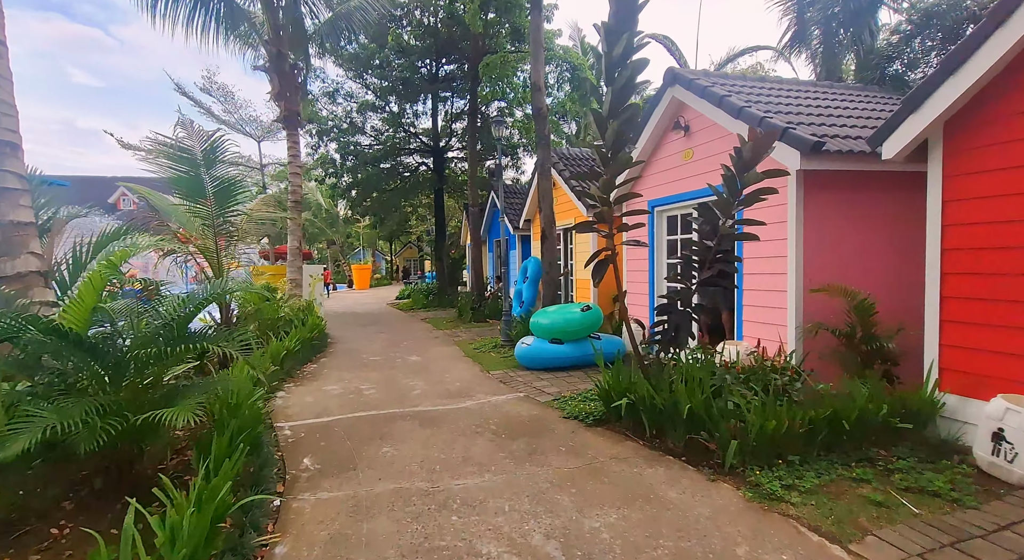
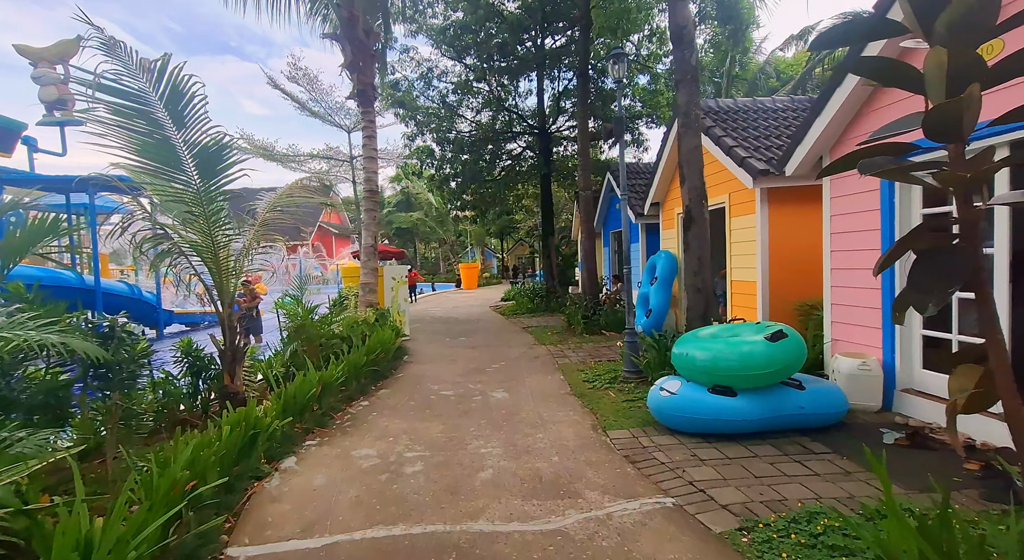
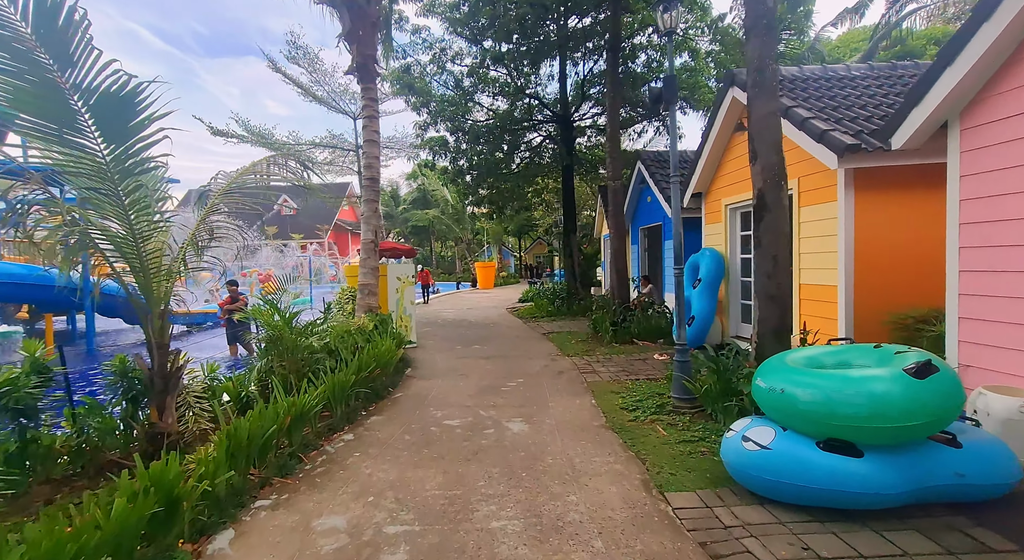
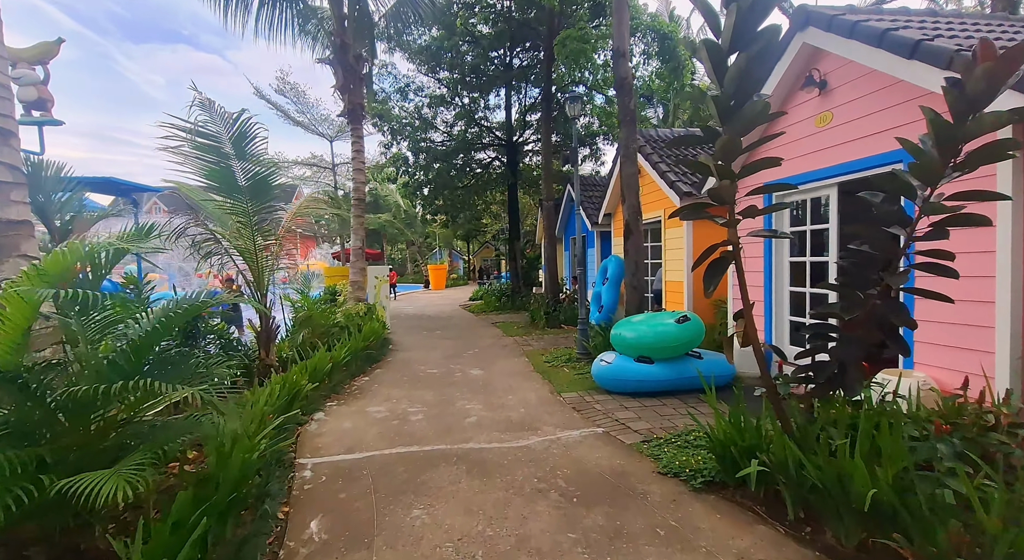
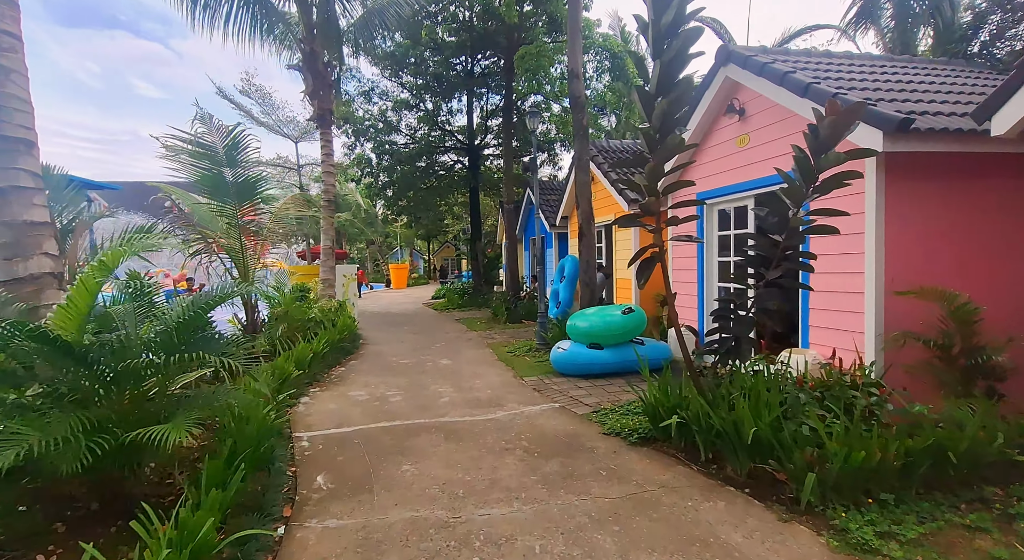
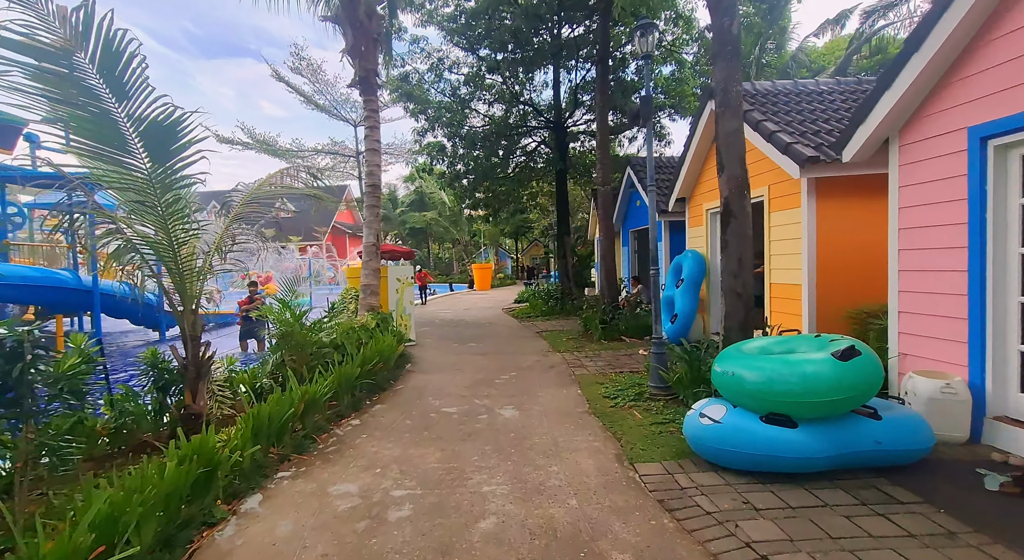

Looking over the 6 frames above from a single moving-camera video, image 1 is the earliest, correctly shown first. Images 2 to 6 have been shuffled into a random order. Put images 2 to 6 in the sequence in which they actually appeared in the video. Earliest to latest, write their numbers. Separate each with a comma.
5, 4, 2, 6, 3
